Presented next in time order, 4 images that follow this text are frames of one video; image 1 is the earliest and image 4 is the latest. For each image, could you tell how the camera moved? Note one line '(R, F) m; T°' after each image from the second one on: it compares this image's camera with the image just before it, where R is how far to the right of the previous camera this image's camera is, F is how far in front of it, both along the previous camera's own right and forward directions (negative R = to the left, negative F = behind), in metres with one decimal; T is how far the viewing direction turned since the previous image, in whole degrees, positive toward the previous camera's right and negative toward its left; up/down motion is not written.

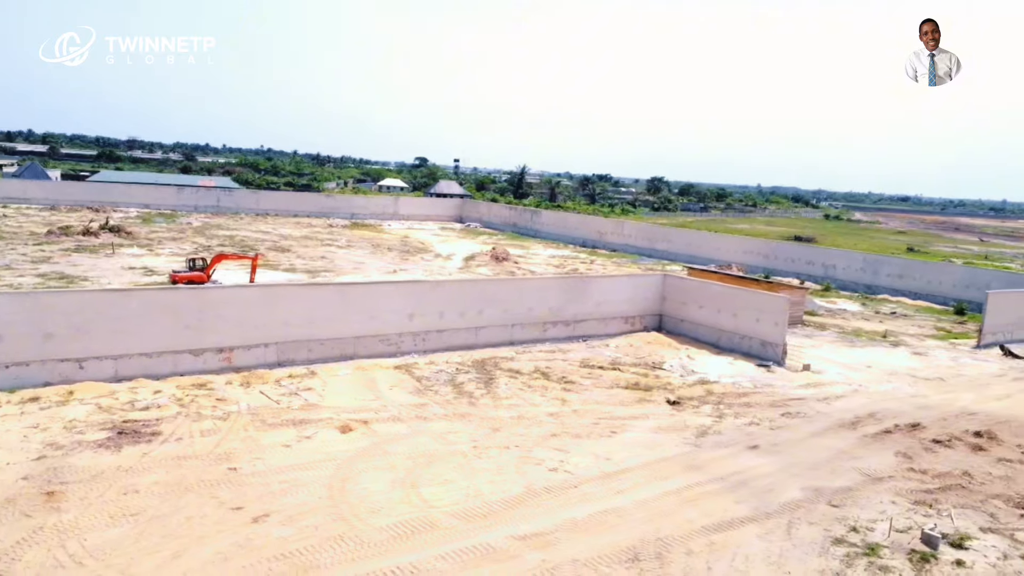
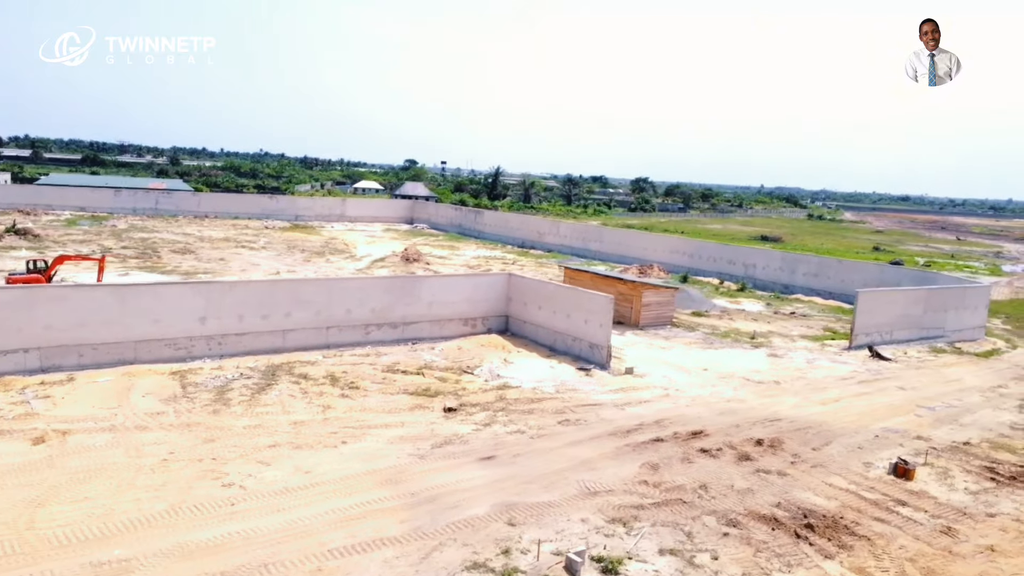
(+3.4, +0.7) m; 0°
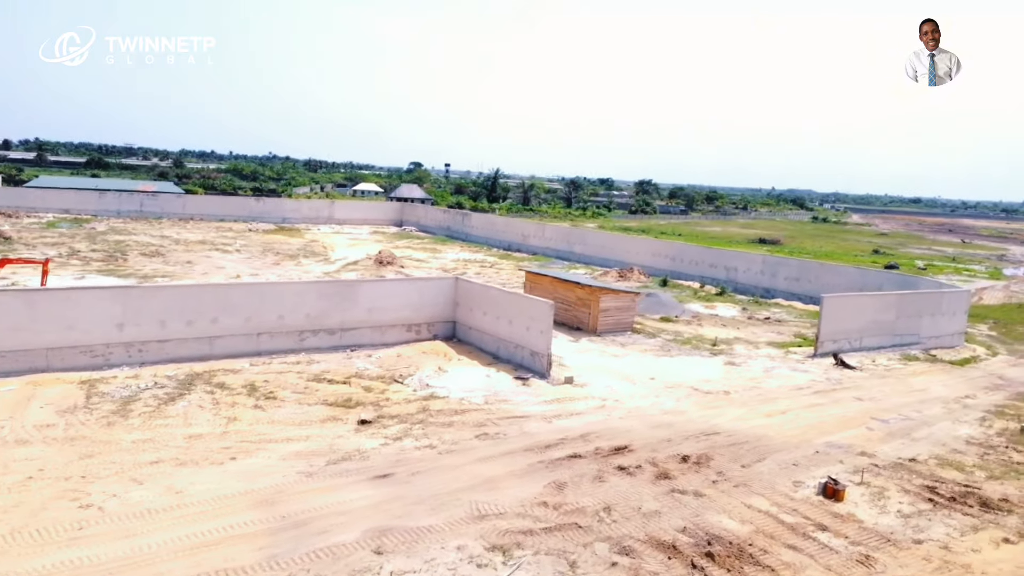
(+1.3, +0.6) m; -1°
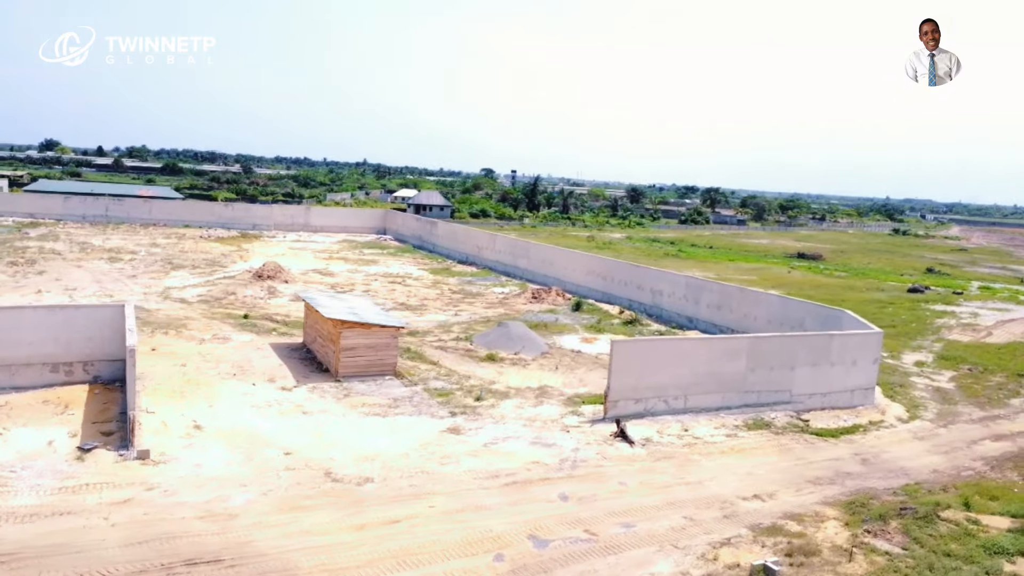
(+6.5, +4.1) m; -7°
